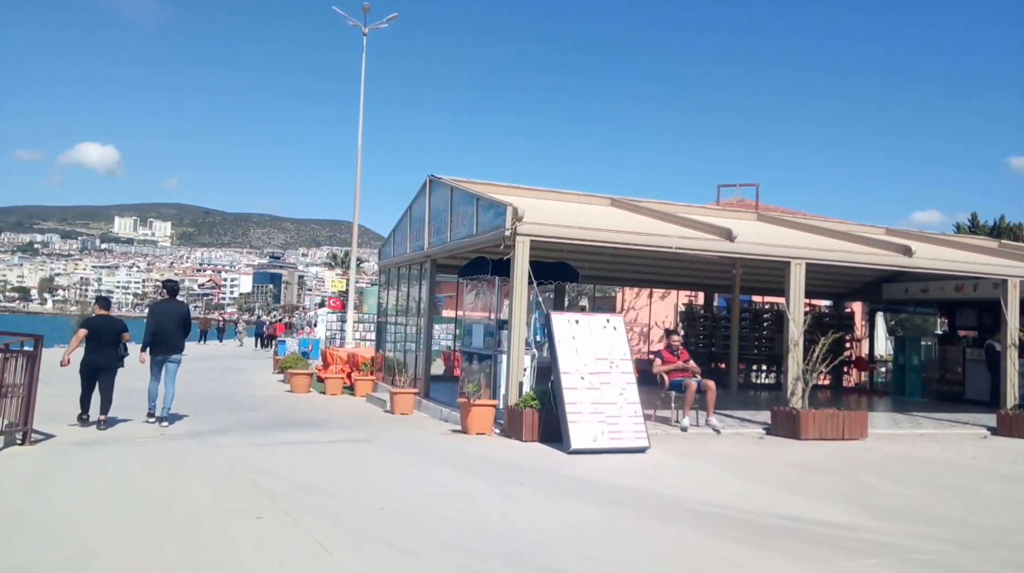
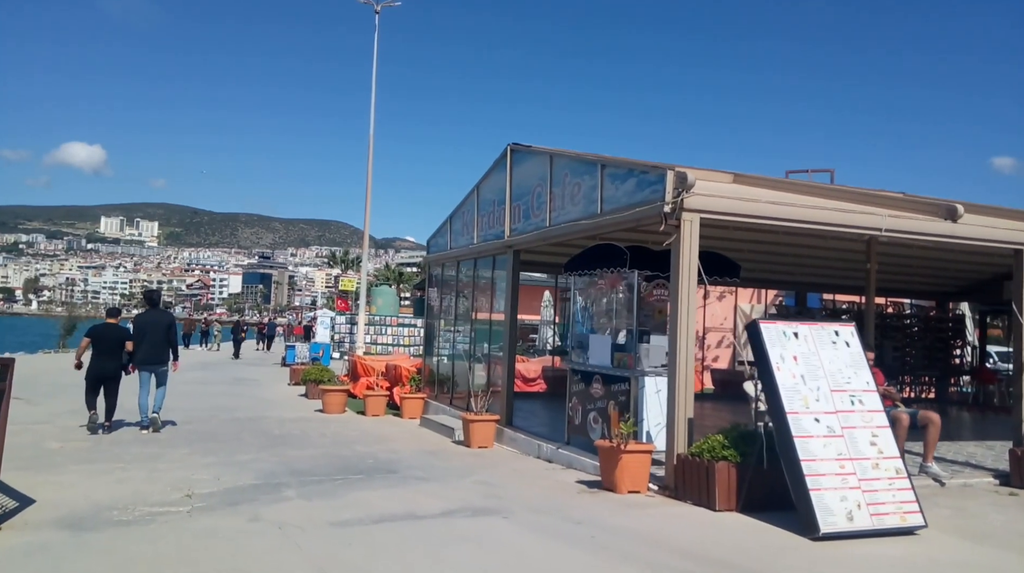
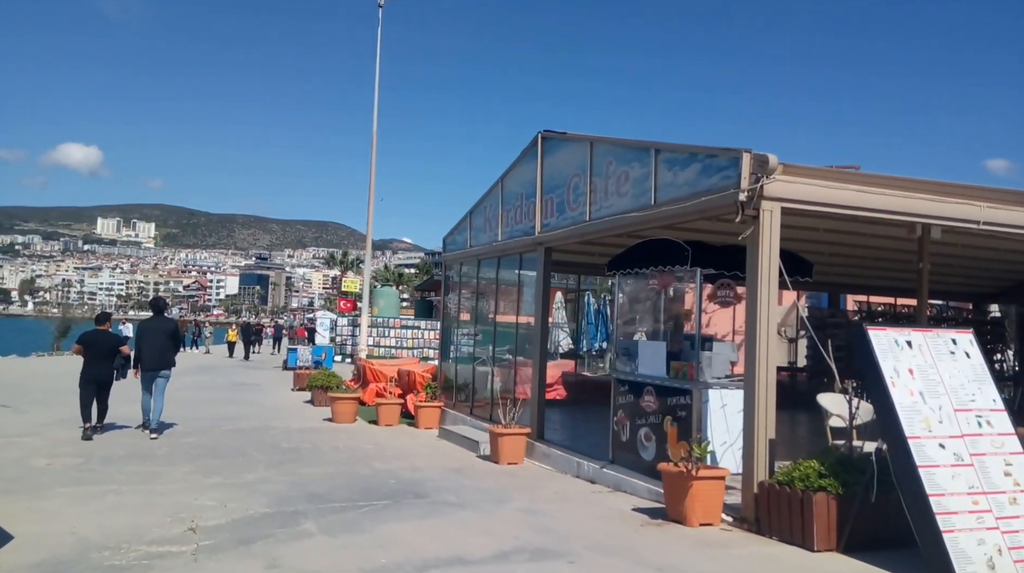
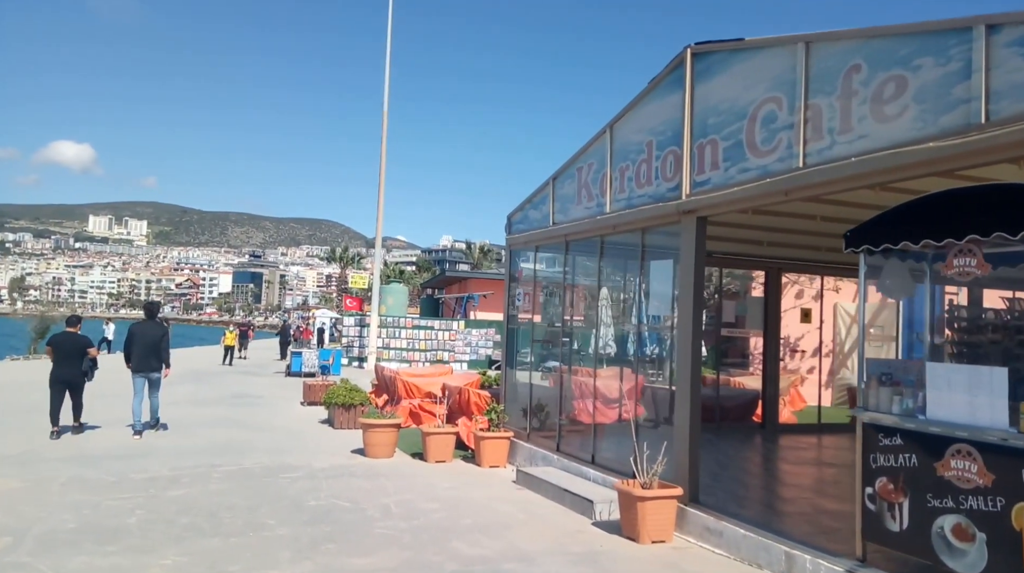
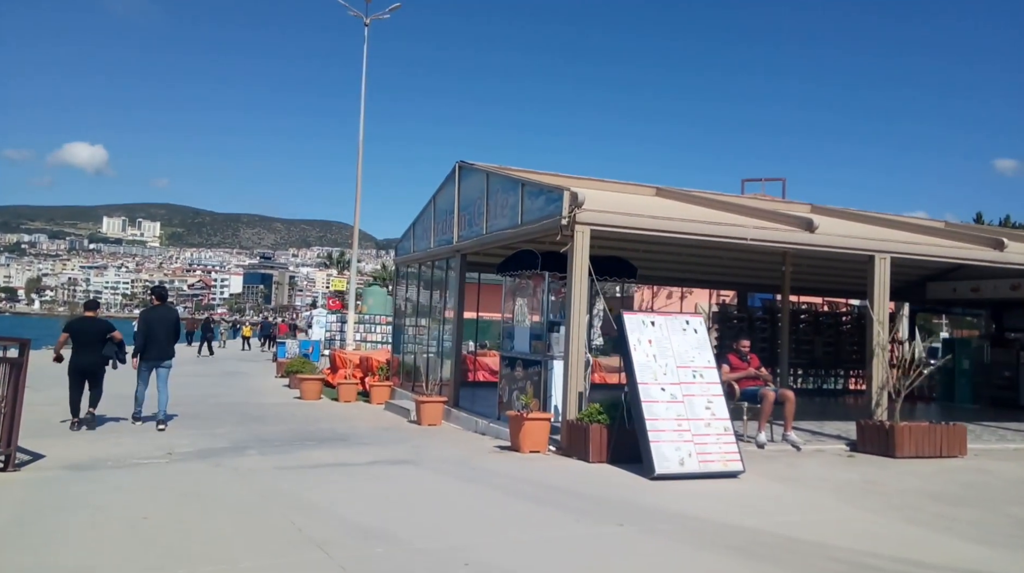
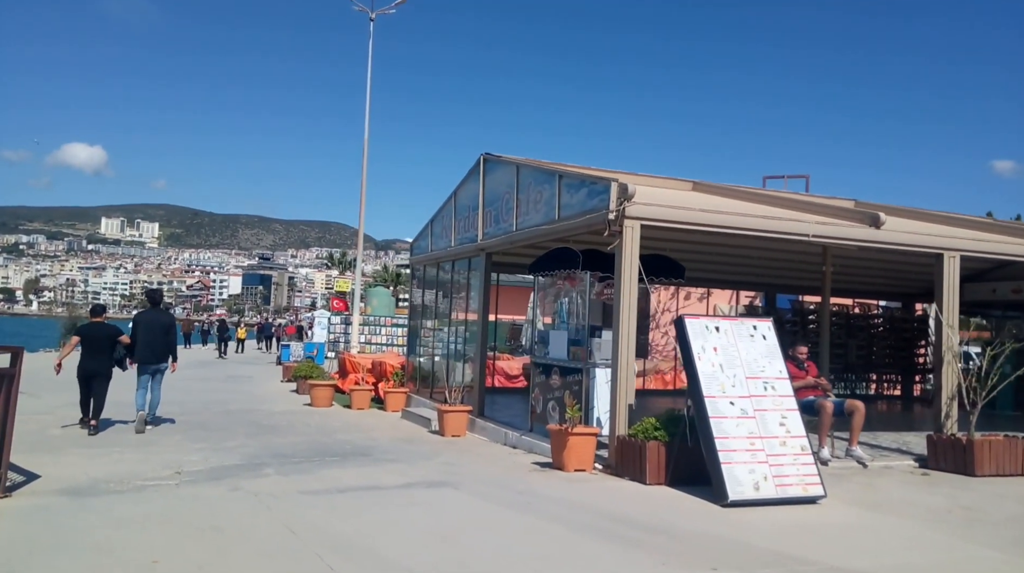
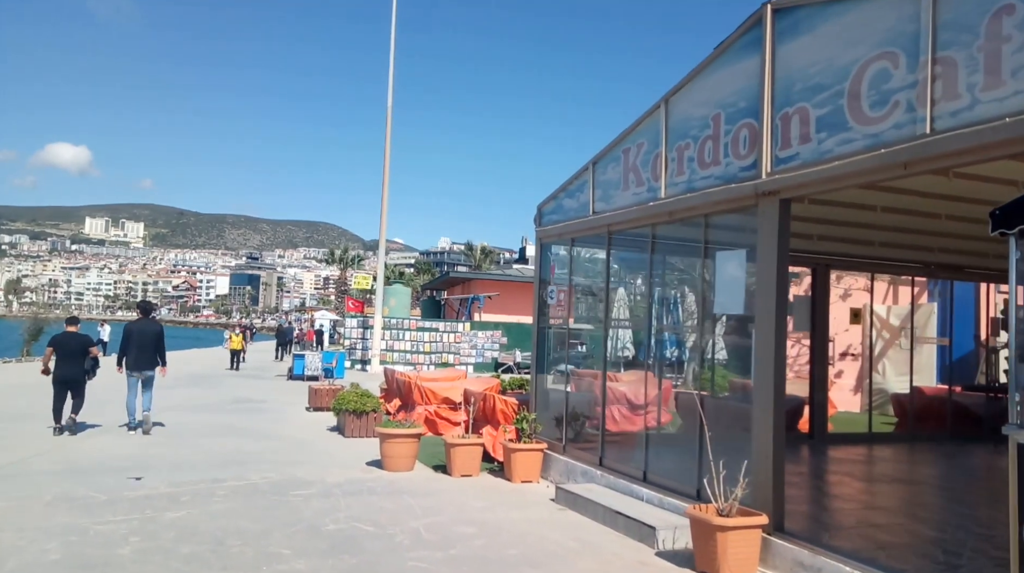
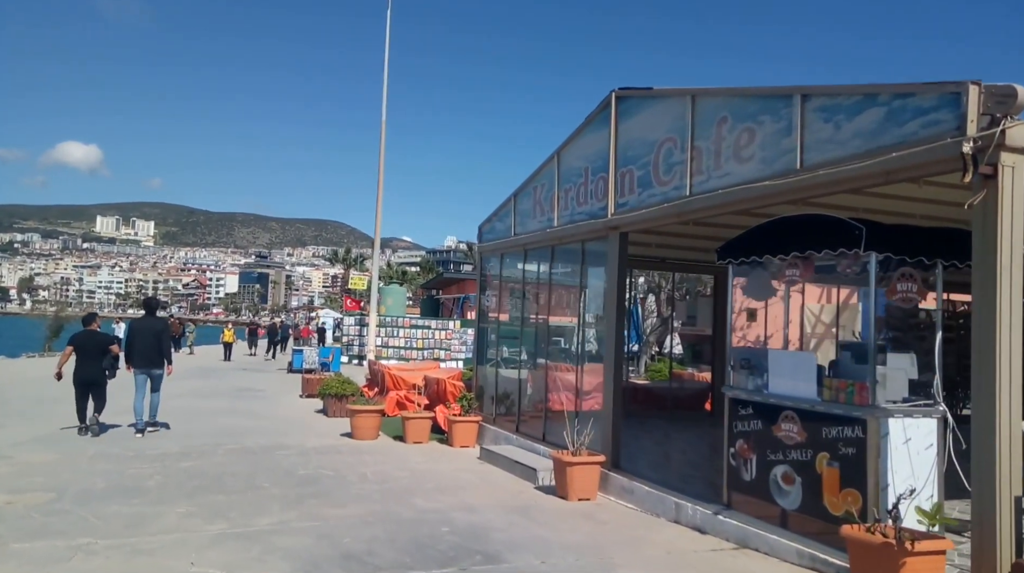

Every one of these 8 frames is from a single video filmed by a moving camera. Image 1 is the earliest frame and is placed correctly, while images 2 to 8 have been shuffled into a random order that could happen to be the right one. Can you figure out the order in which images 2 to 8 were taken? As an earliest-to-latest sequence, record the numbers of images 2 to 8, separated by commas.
5, 6, 2, 3, 8, 4, 7
